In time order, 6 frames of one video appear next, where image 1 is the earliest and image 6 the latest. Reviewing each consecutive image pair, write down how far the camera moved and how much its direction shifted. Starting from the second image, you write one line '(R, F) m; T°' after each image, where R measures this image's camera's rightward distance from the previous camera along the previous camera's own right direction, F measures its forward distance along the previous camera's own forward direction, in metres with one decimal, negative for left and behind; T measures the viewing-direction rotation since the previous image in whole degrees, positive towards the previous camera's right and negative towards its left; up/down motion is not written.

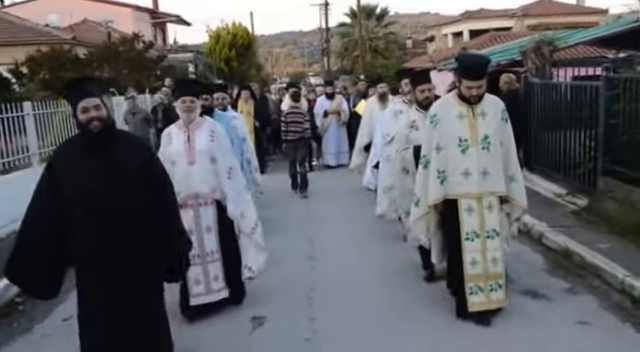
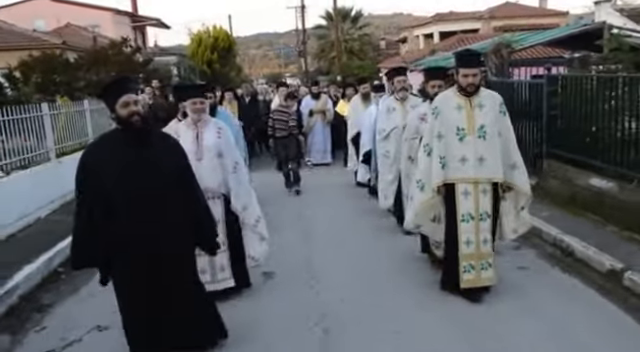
(-0.2, -1.1) m; +2°
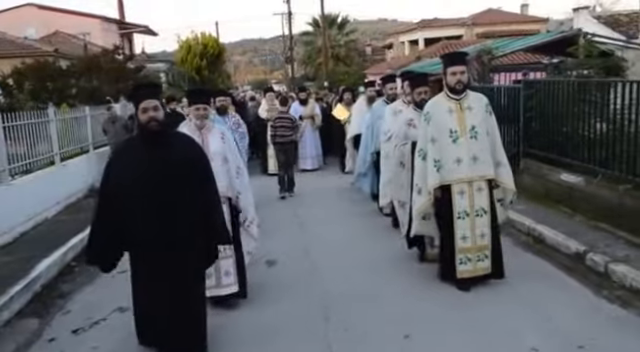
(-0.1, -0.5) m; +1°
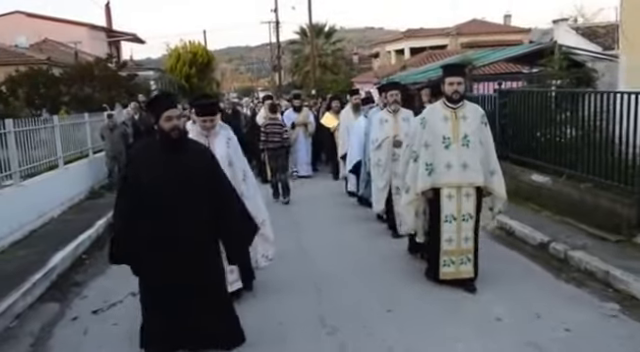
(-0.1, -0.6) m; +1°
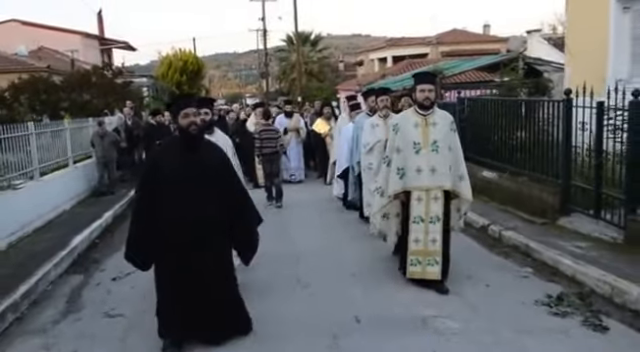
(+0.1, -1.1) m; +1°
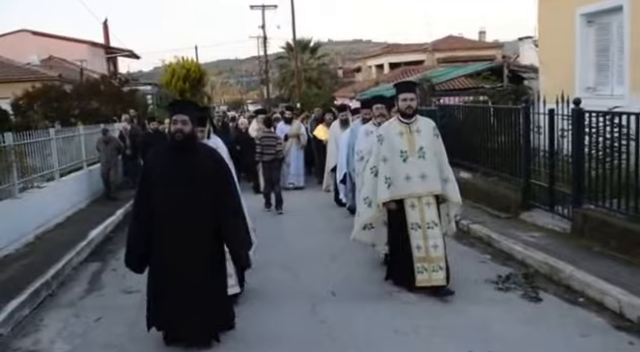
(+0.2, -0.8) m; 0°
